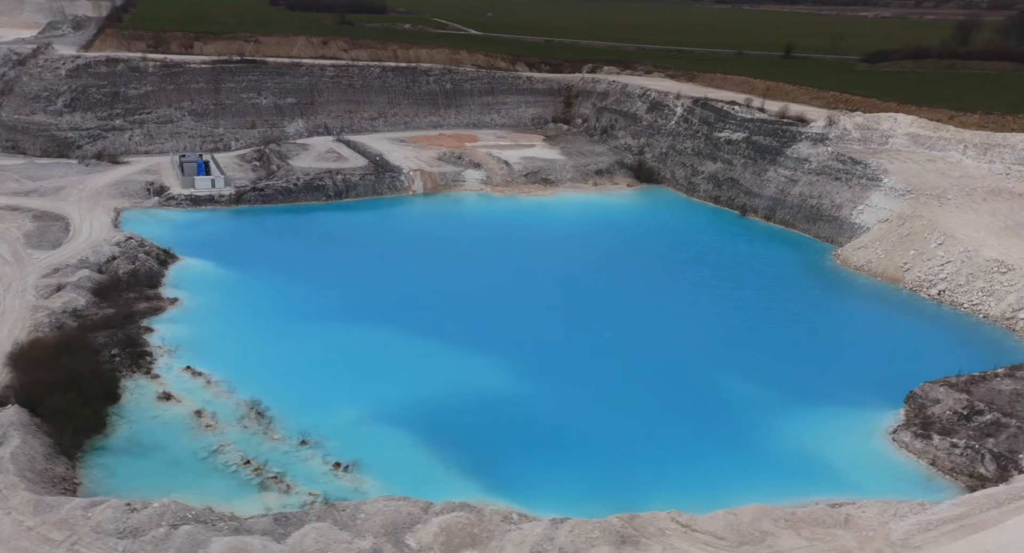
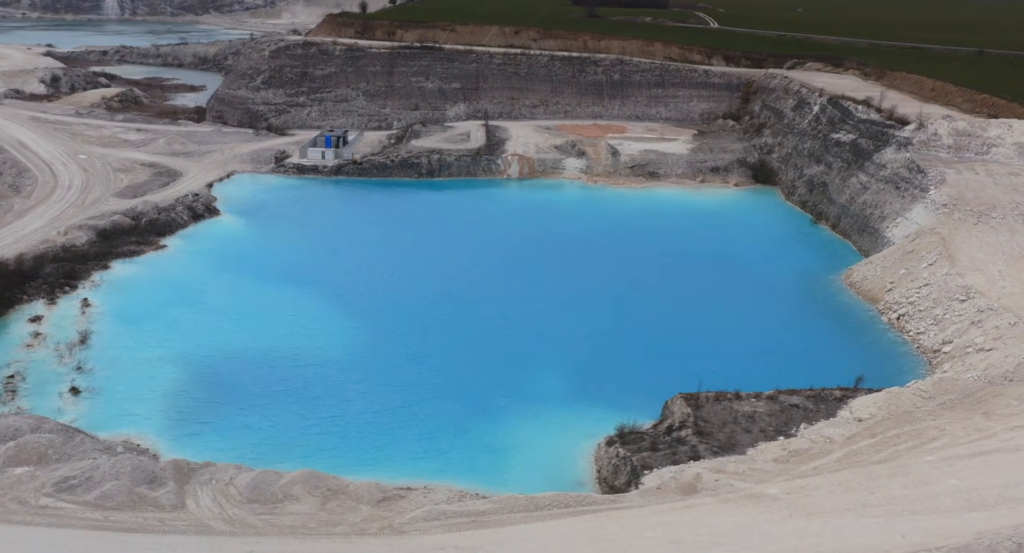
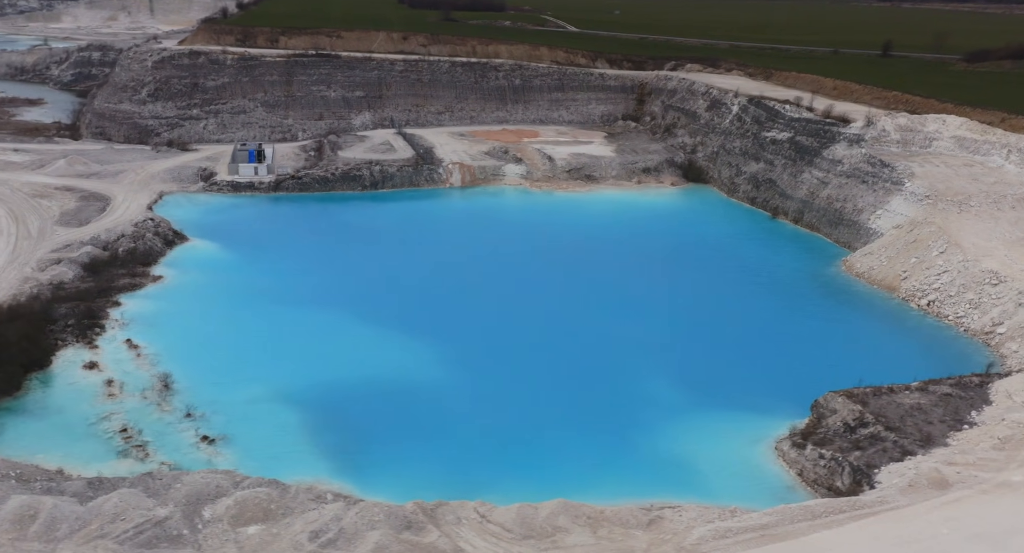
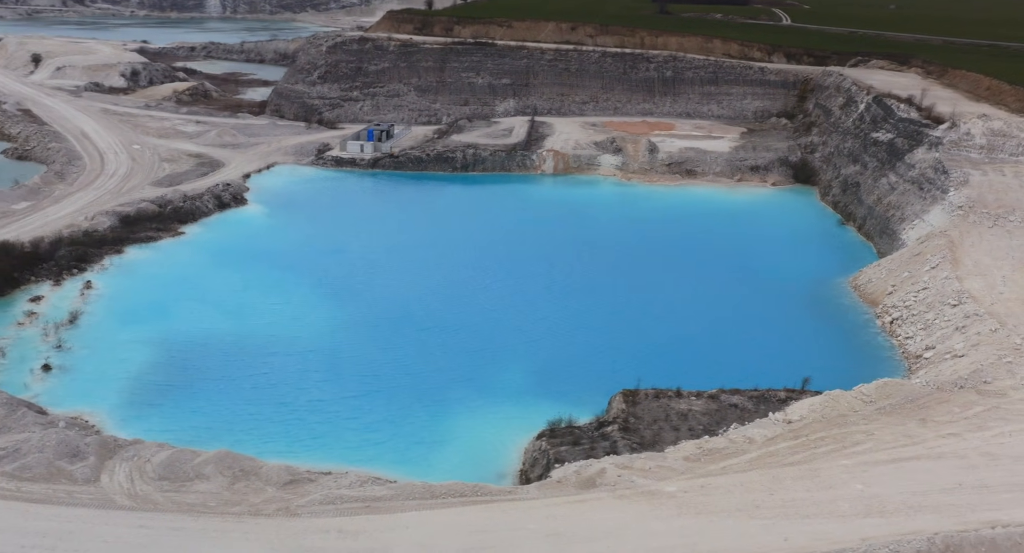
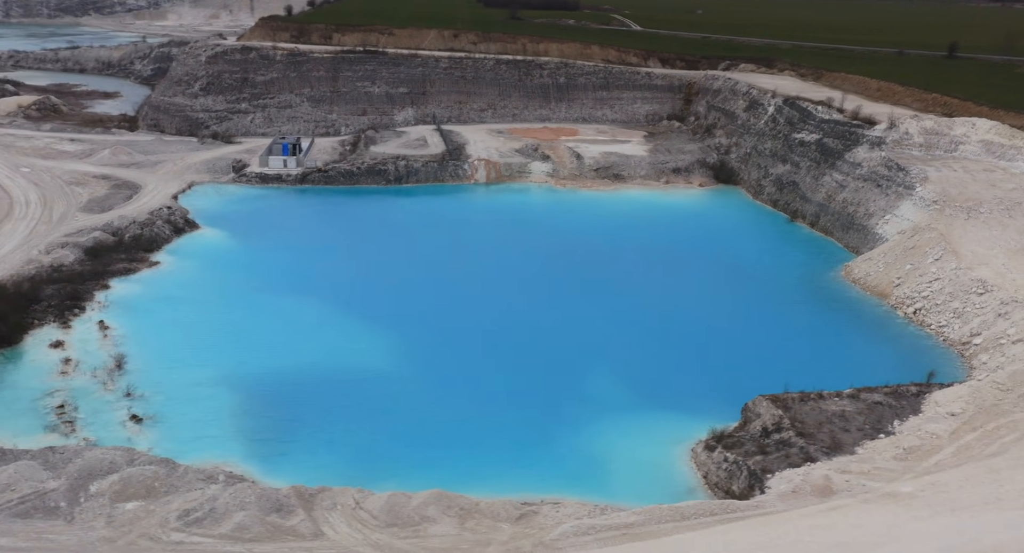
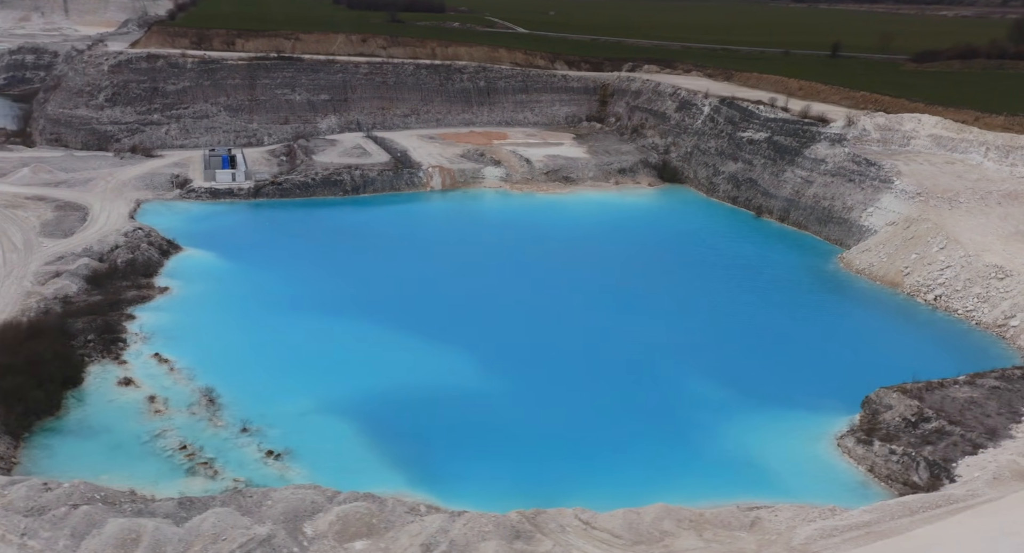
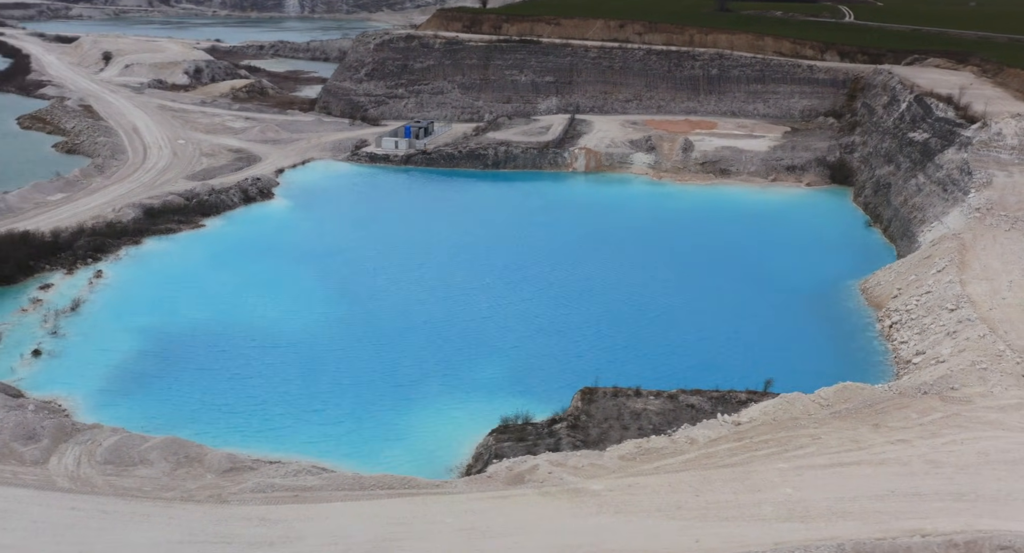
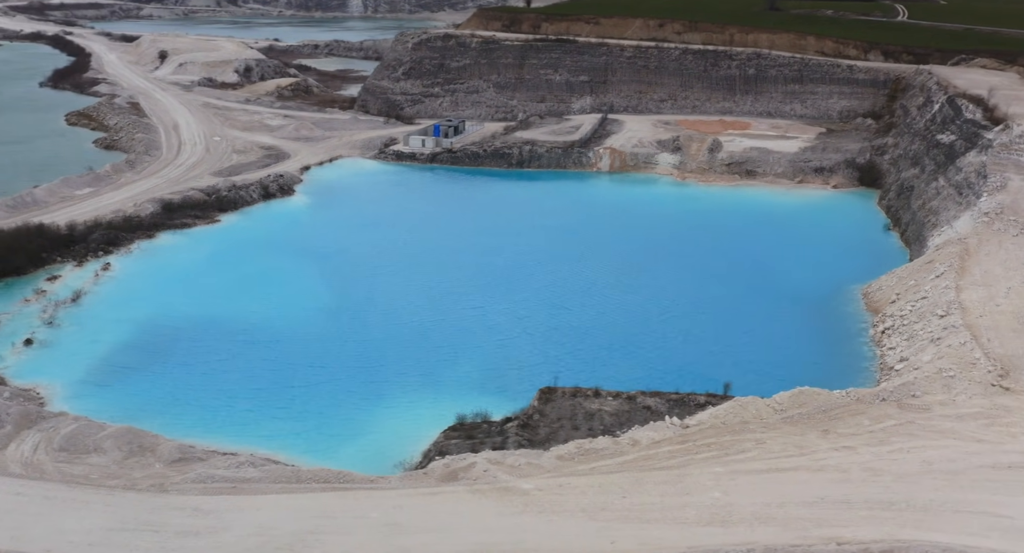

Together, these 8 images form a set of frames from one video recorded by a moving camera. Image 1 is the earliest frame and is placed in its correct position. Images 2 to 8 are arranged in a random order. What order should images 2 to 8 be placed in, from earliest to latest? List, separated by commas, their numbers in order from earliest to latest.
6, 3, 5, 2, 4, 7, 8
